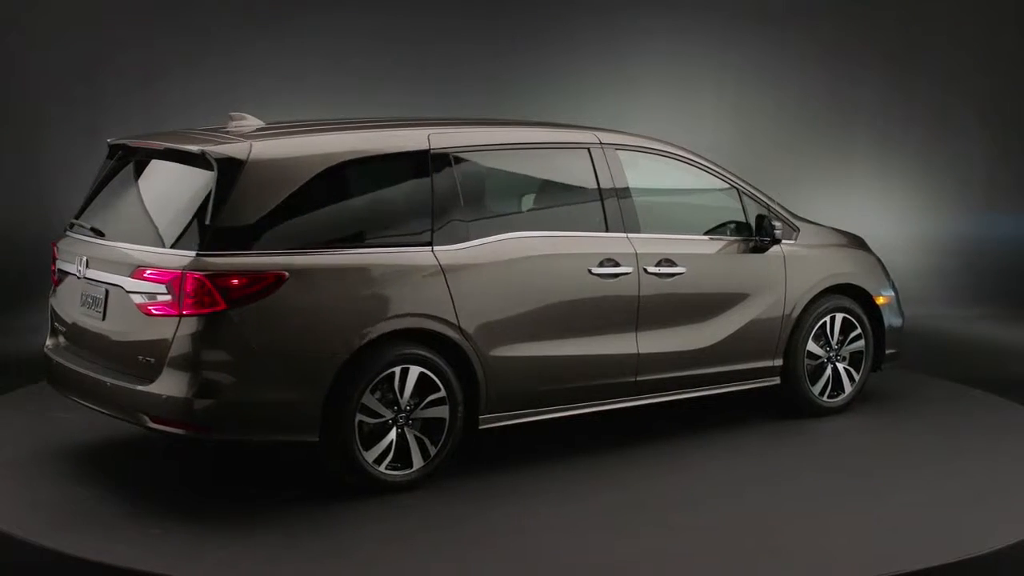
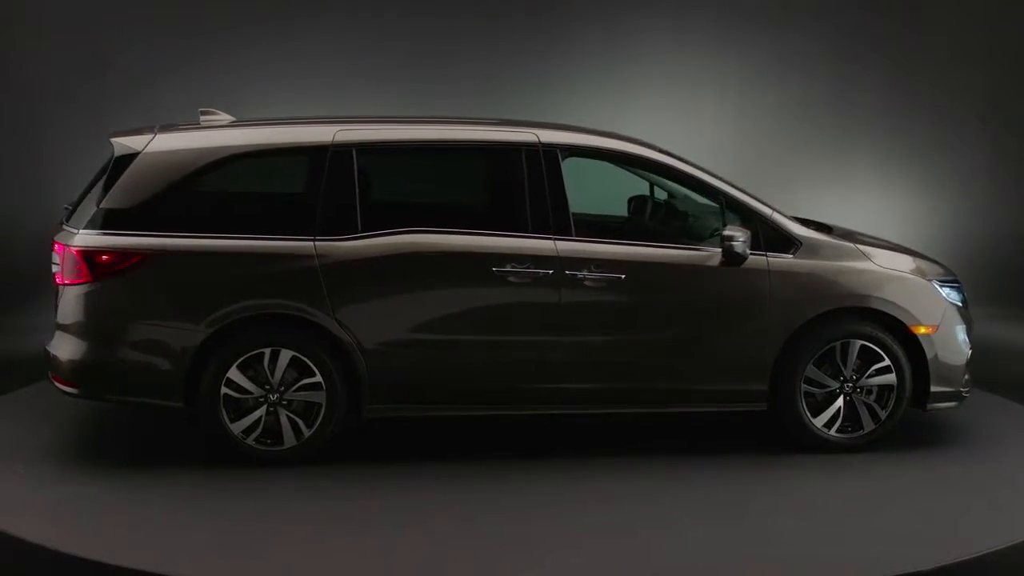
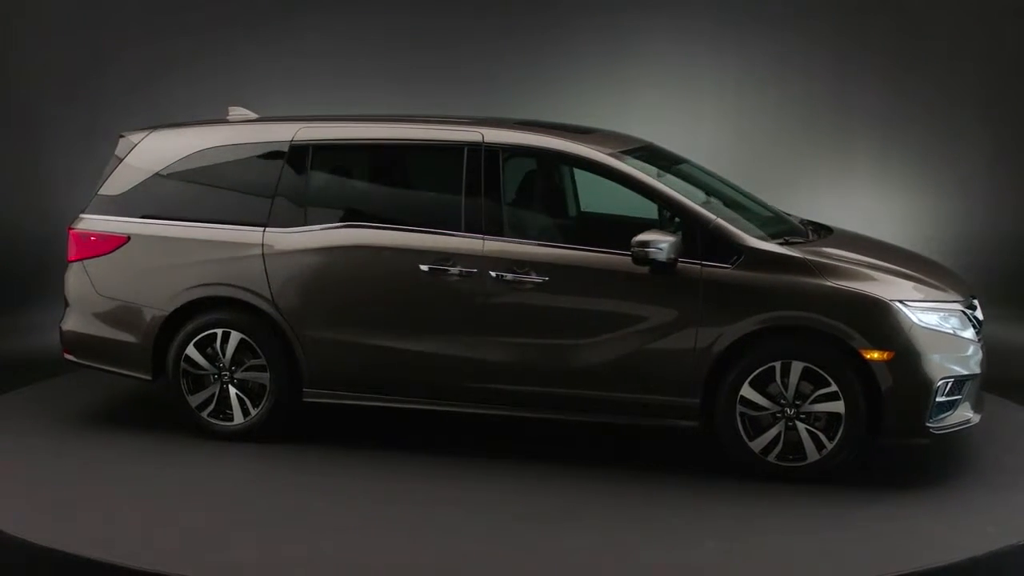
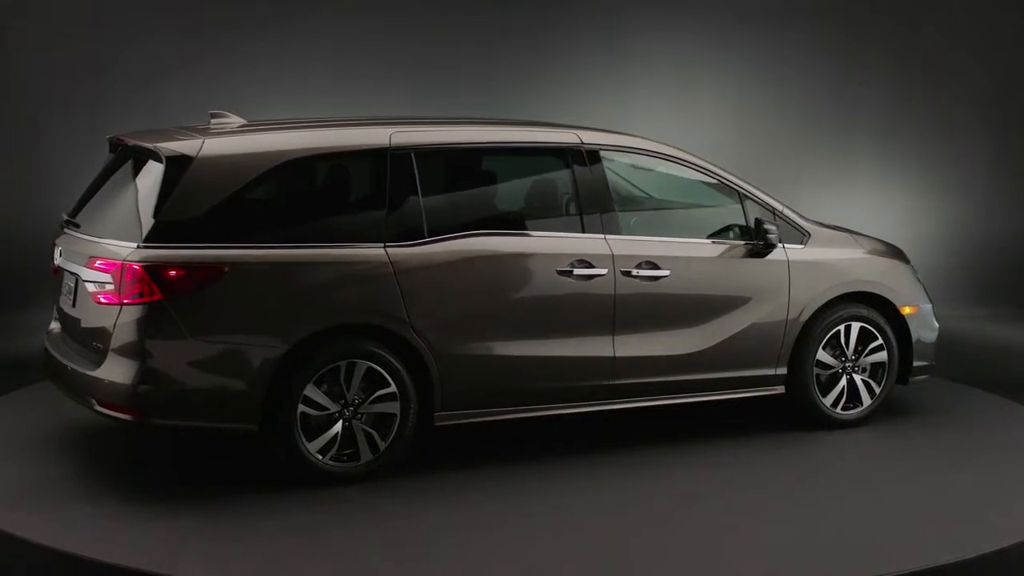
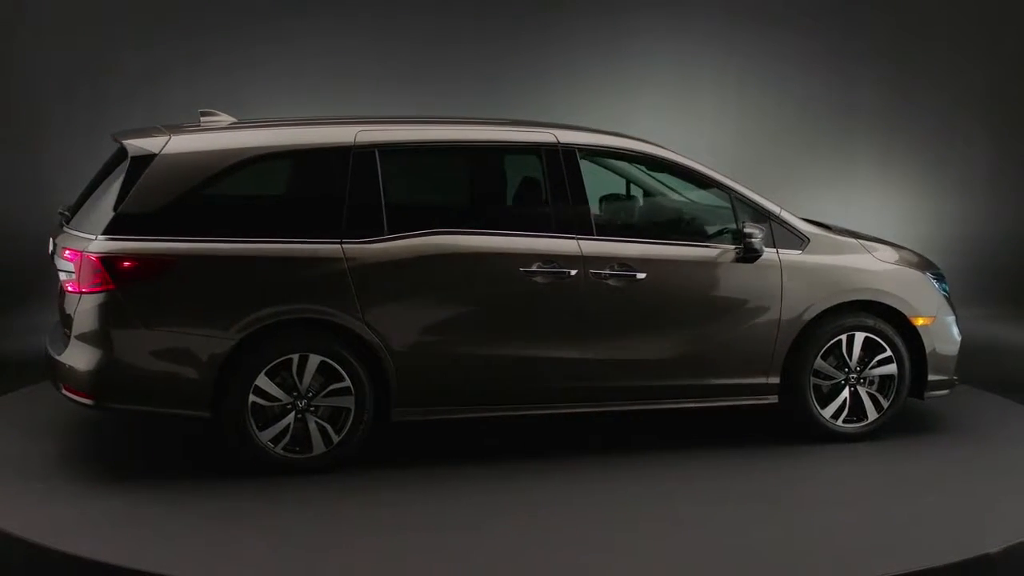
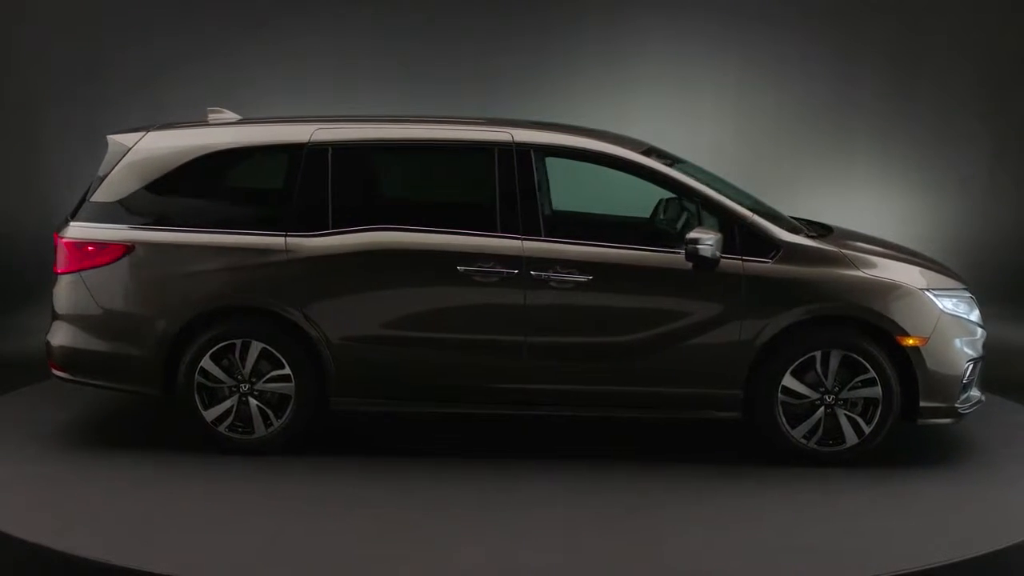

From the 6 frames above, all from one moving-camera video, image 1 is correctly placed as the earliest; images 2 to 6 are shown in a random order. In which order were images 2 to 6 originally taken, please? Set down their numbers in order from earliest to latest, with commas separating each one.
4, 5, 2, 6, 3
